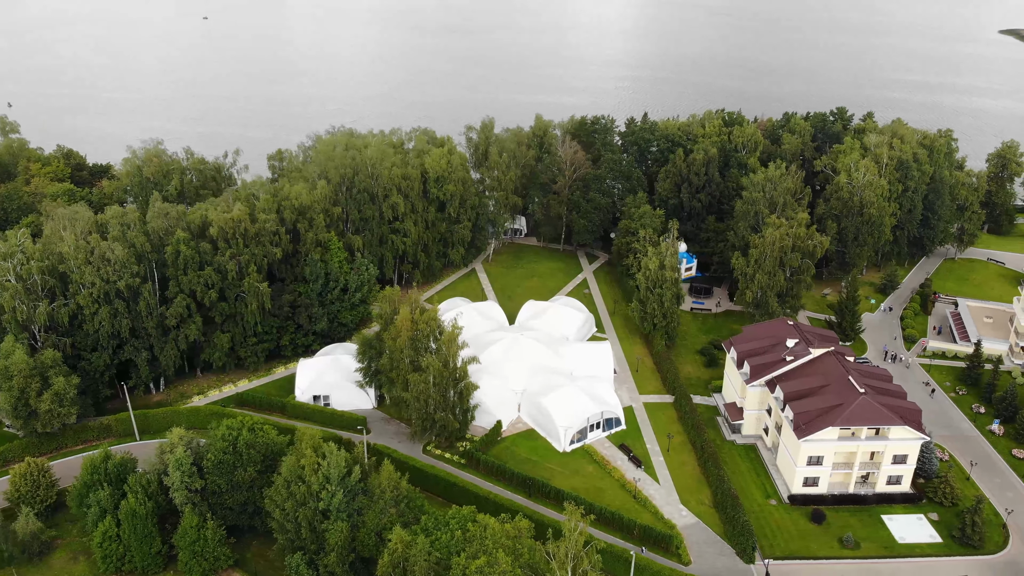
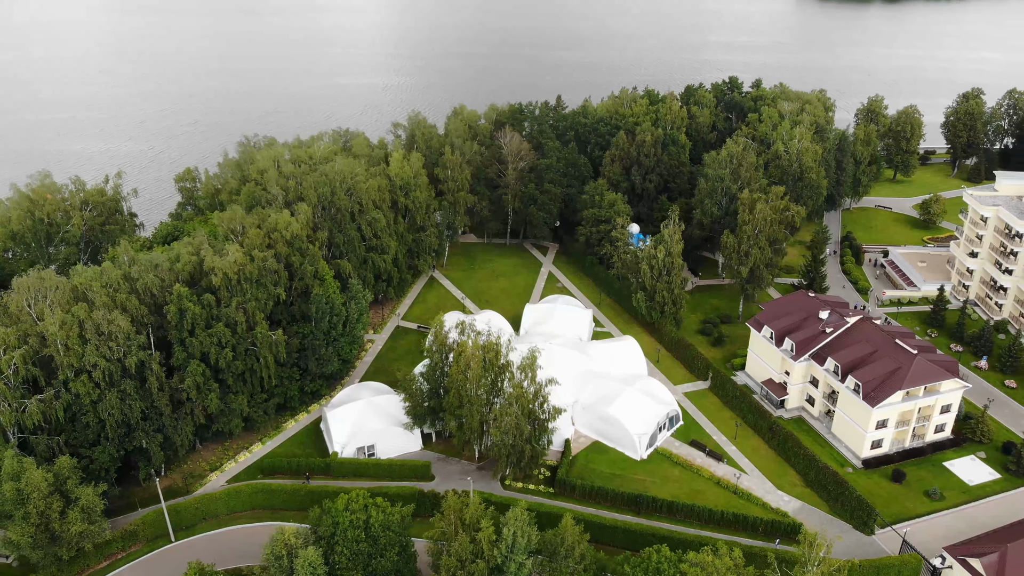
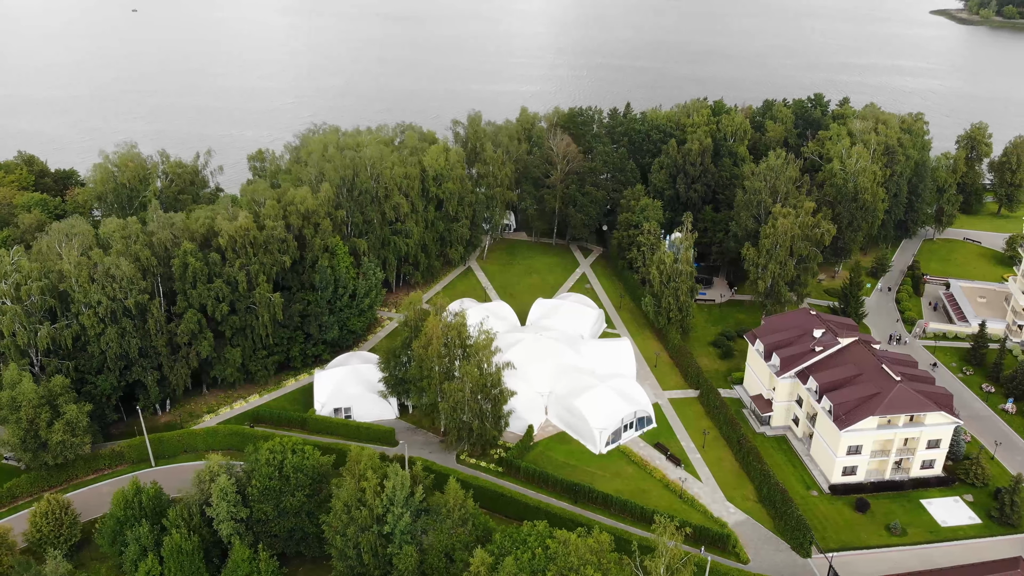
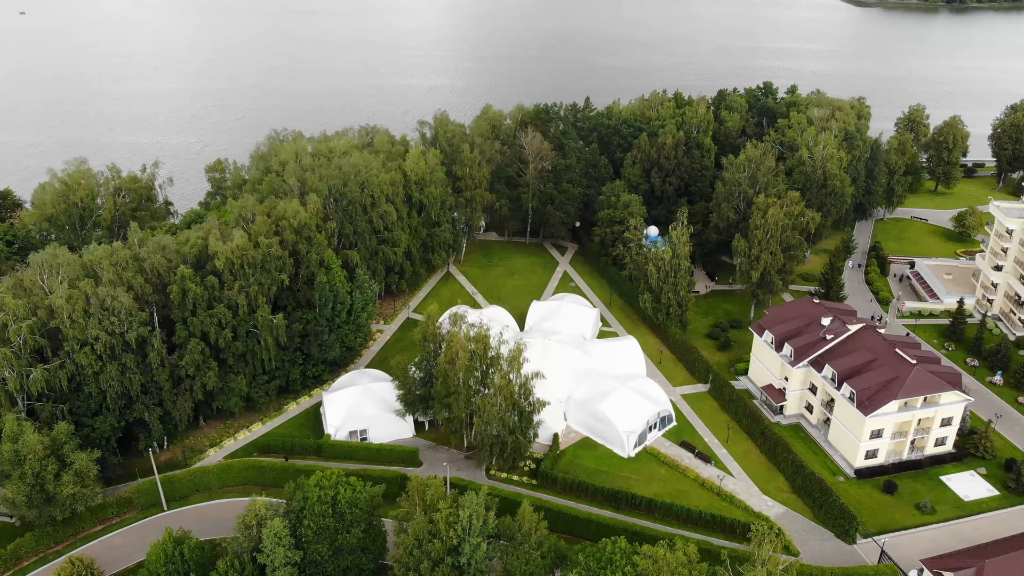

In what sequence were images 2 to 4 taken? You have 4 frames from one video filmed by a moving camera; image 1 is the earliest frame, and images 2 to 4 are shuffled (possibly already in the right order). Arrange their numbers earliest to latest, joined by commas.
3, 4, 2
